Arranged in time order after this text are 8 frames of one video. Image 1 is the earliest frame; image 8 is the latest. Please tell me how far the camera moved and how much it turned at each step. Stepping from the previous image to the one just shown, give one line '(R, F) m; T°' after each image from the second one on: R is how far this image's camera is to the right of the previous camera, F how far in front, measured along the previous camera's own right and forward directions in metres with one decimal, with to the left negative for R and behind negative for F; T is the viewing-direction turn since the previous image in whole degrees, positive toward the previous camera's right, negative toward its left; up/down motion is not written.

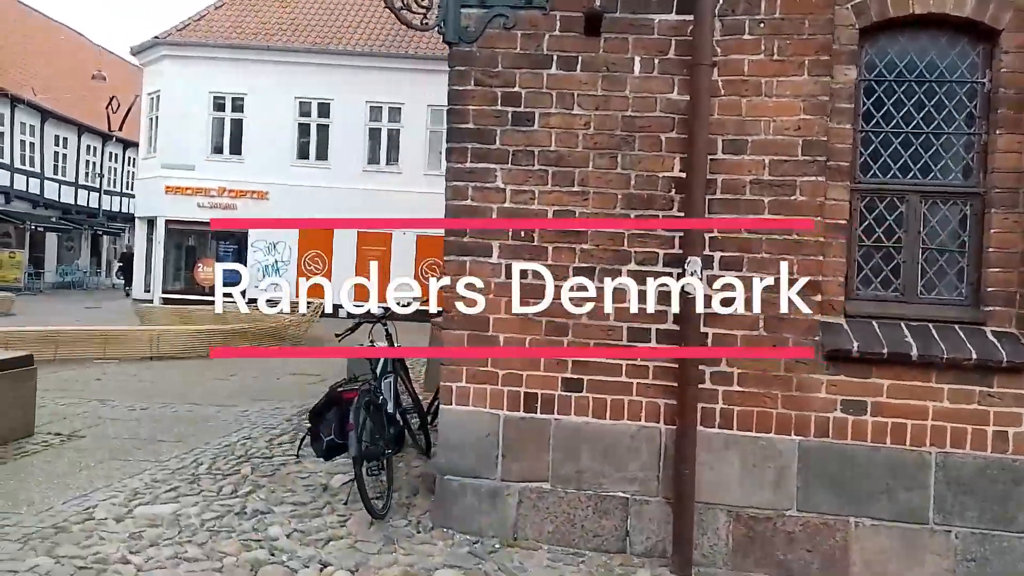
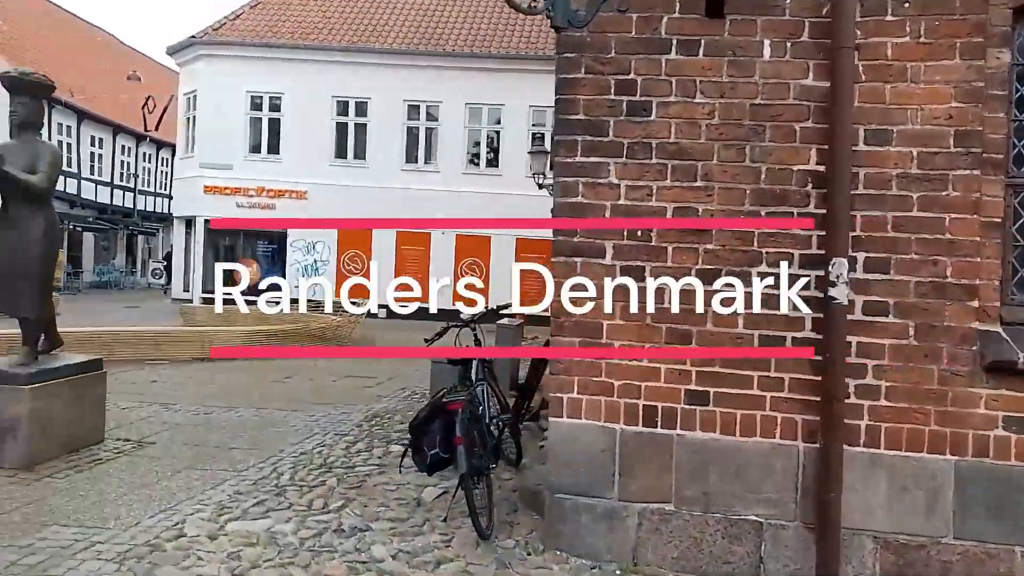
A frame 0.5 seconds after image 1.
(-0.5, +0.3) m; -2°
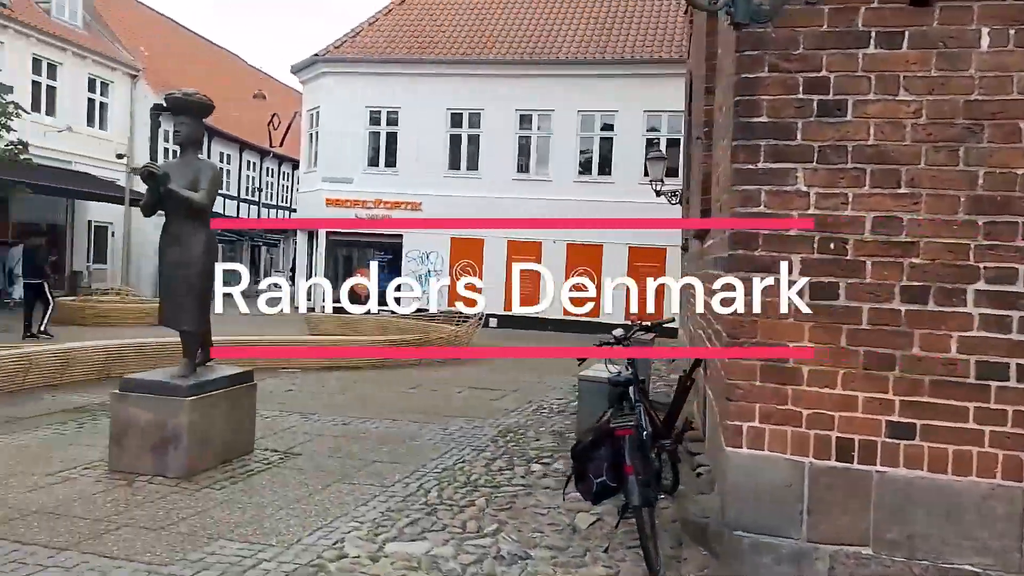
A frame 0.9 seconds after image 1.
(-0.4, +0.2) m; -8°
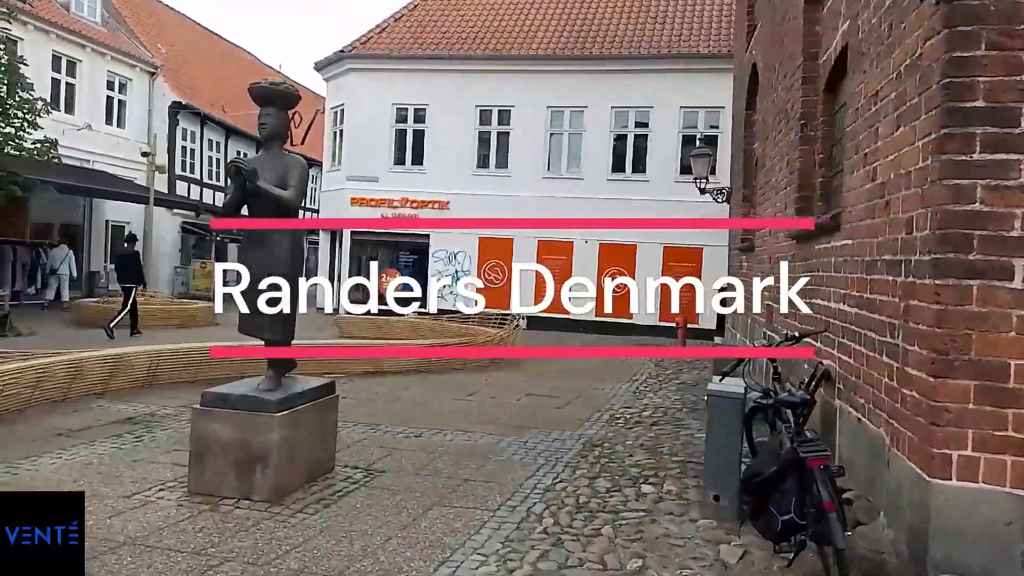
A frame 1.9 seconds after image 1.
(-0.7, +0.4) m; 0°
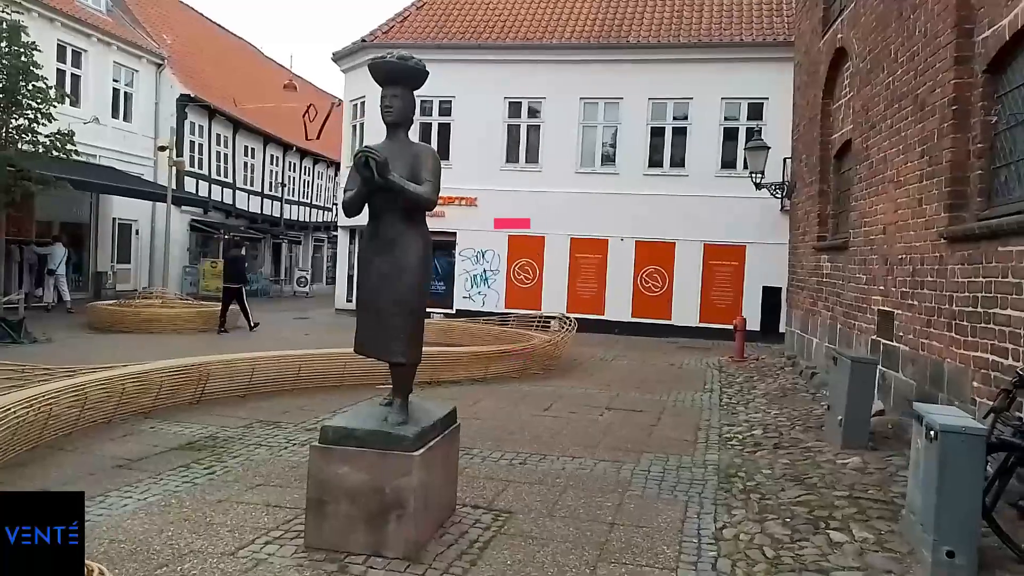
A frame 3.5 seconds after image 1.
(-1.0, +0.8) m; +1°
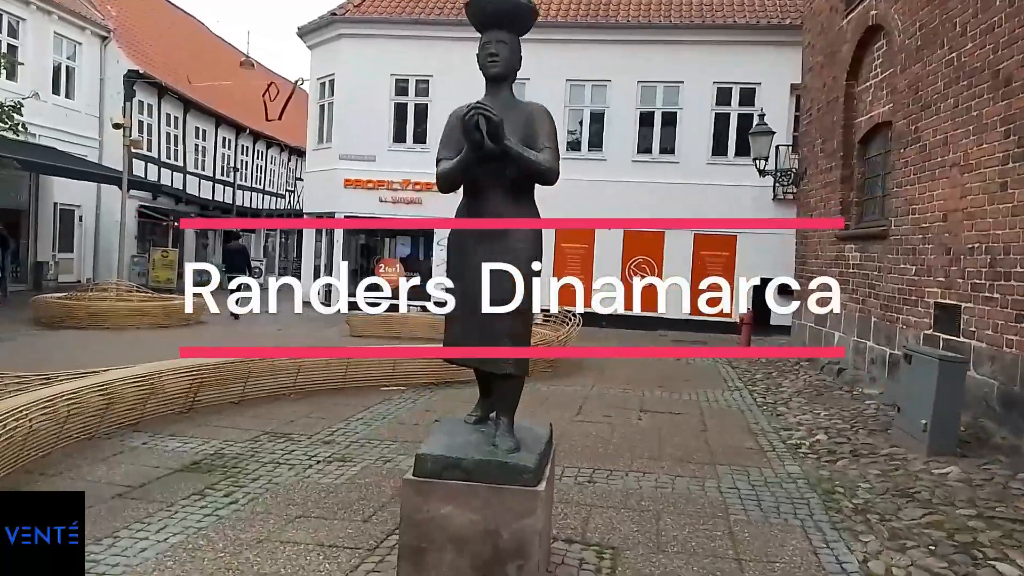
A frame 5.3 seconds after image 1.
(-0.9, +0.8) m; +4°
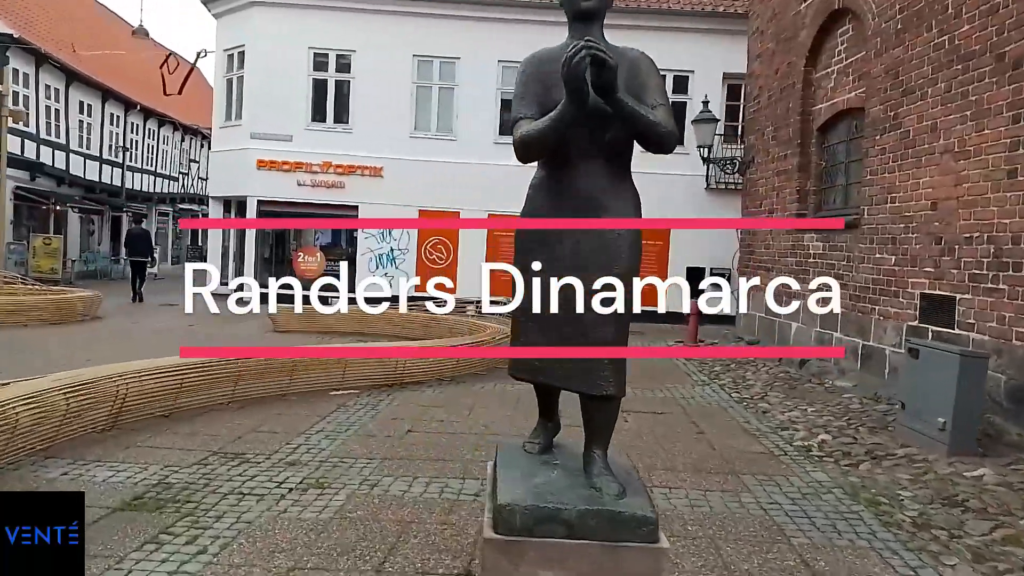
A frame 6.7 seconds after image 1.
(-0.7, +0.8) m; +8°
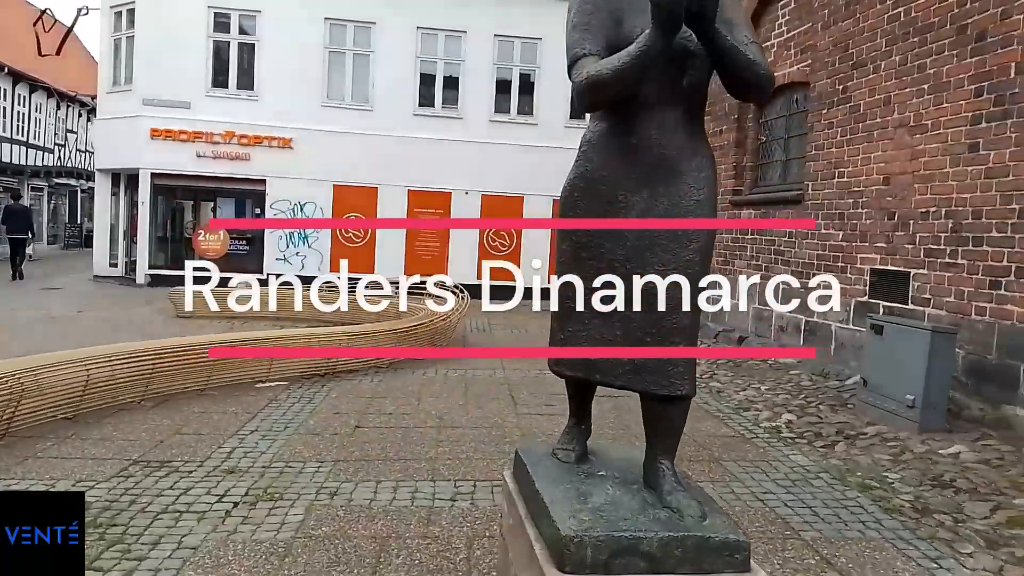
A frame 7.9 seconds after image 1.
(-0.4, +0.5) m; +8°
